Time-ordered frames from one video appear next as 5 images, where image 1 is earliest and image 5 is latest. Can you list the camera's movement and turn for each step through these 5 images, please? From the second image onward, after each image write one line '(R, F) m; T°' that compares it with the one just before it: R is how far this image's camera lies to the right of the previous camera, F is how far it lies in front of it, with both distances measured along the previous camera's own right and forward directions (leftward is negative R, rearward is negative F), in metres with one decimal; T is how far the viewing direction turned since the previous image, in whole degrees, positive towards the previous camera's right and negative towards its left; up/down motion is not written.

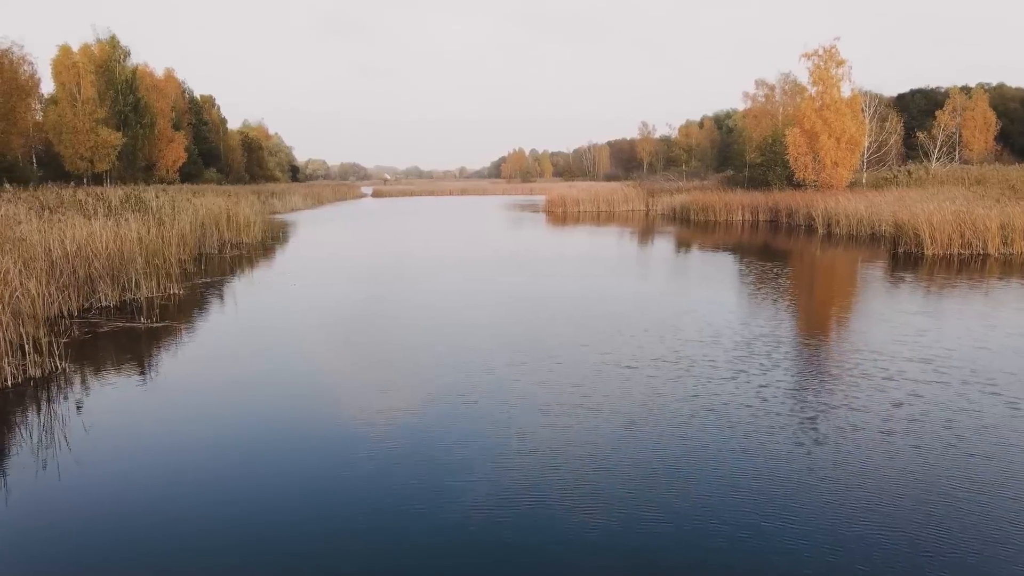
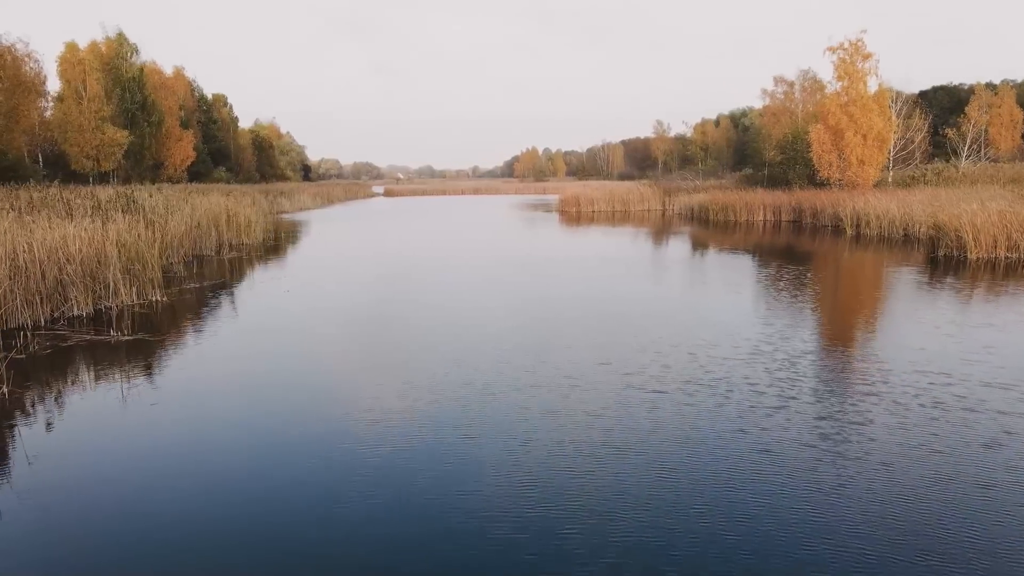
(0.0, +0.4) m; -1°
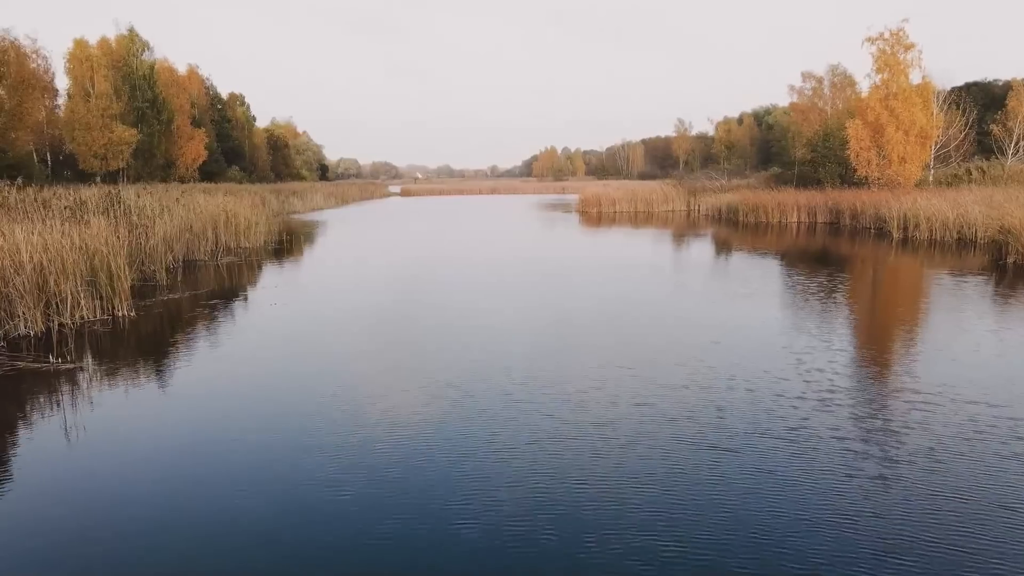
(0.0, +0.6) m; -2°
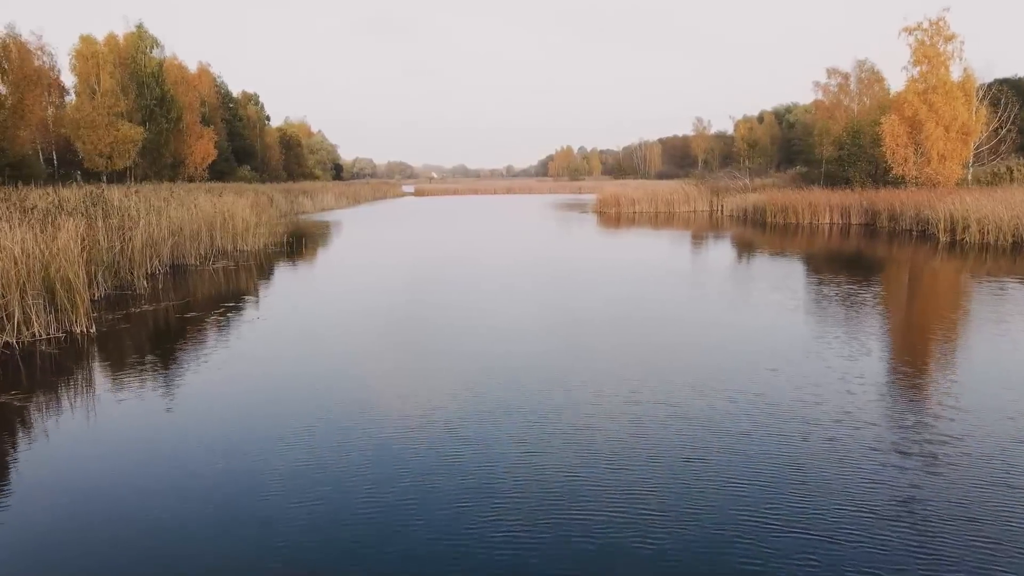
(0.0, +0.6) m; -1°
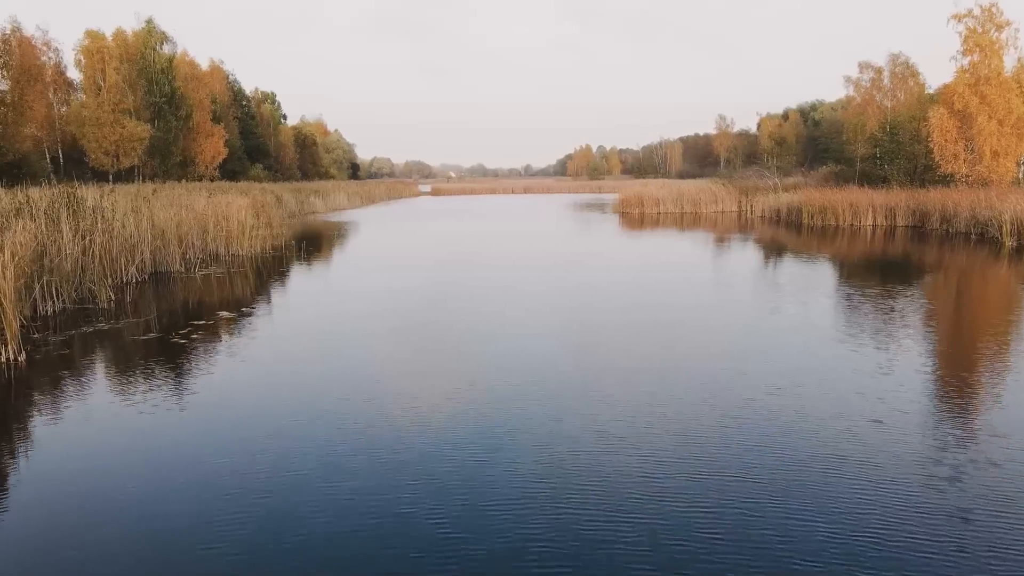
(0.0, +0.7) m; -2°
